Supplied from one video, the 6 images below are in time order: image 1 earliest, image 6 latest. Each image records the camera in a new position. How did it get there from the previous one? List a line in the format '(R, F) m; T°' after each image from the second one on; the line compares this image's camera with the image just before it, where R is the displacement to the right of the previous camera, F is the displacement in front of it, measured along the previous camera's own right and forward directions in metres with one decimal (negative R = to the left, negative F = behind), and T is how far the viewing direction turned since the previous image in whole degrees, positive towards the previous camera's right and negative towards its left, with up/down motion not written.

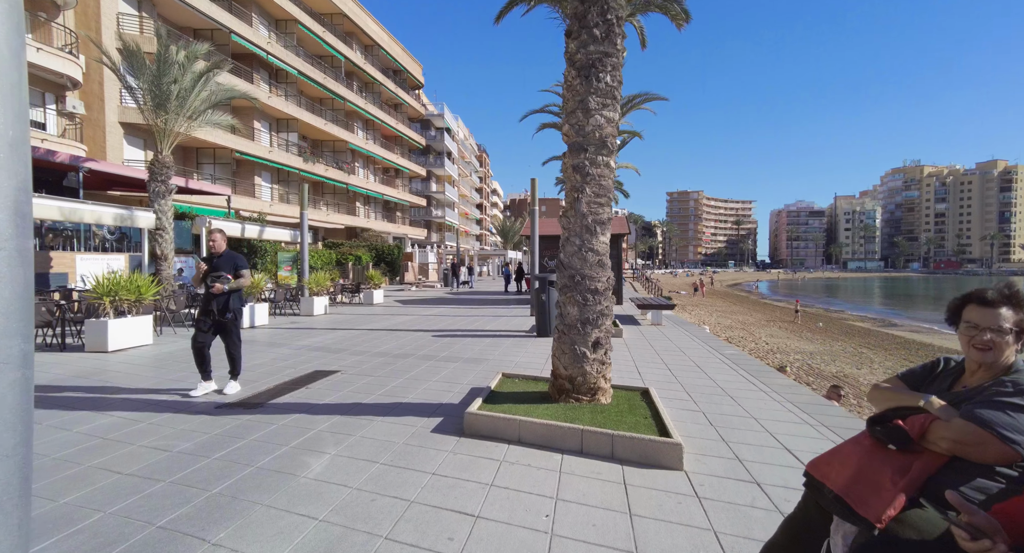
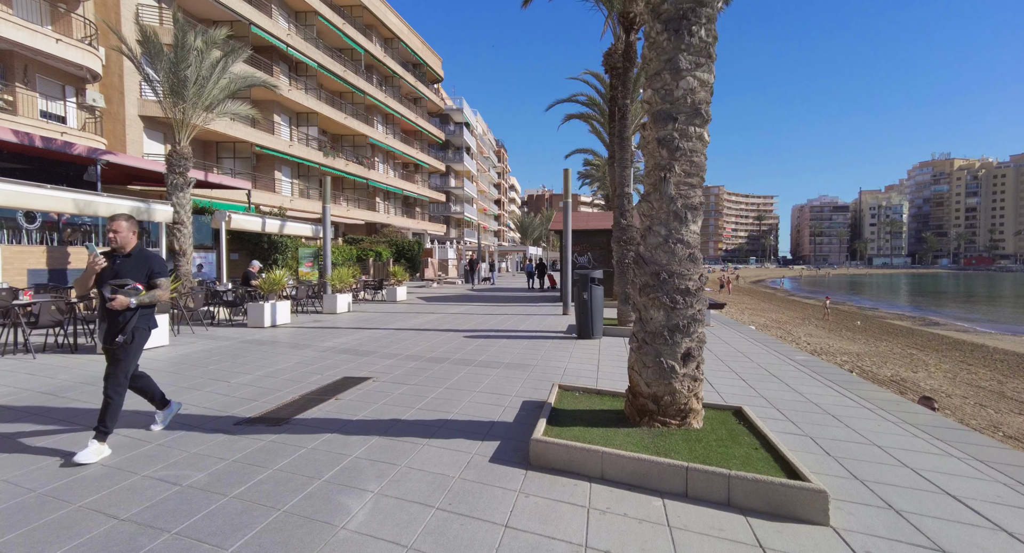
(-0.5, +0.7) m; -2°
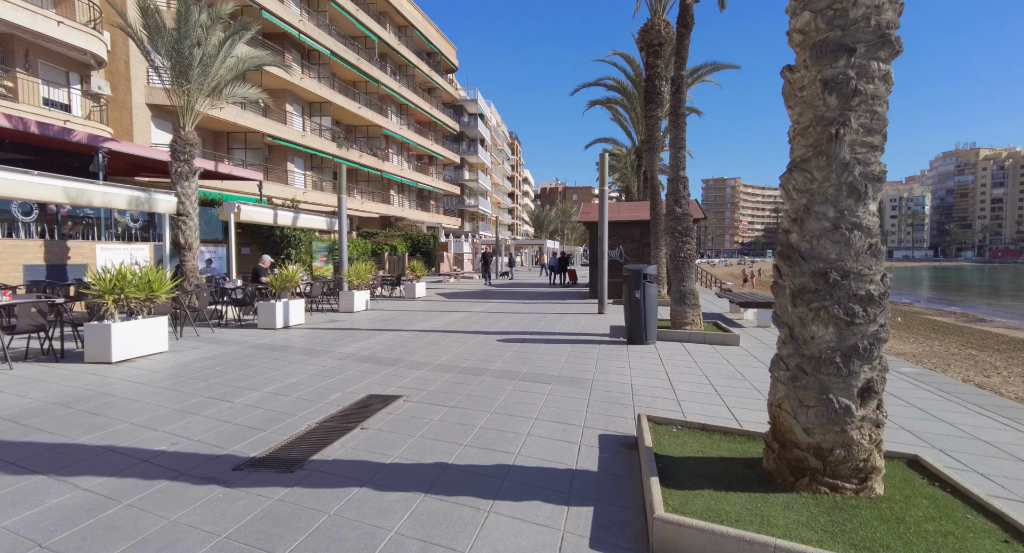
(-0.5, +1.0) m; -1°
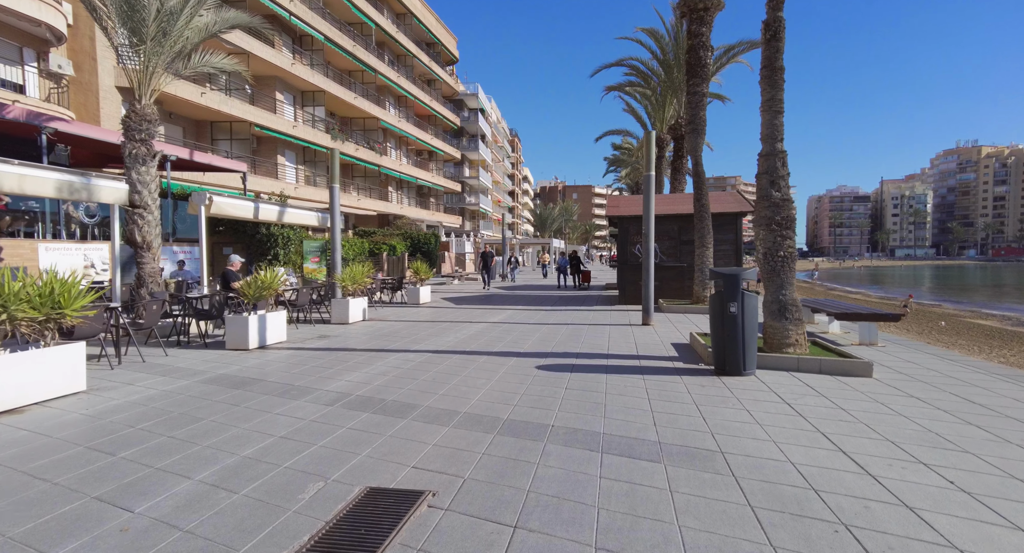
(-0.6, +1.9) m; 0°
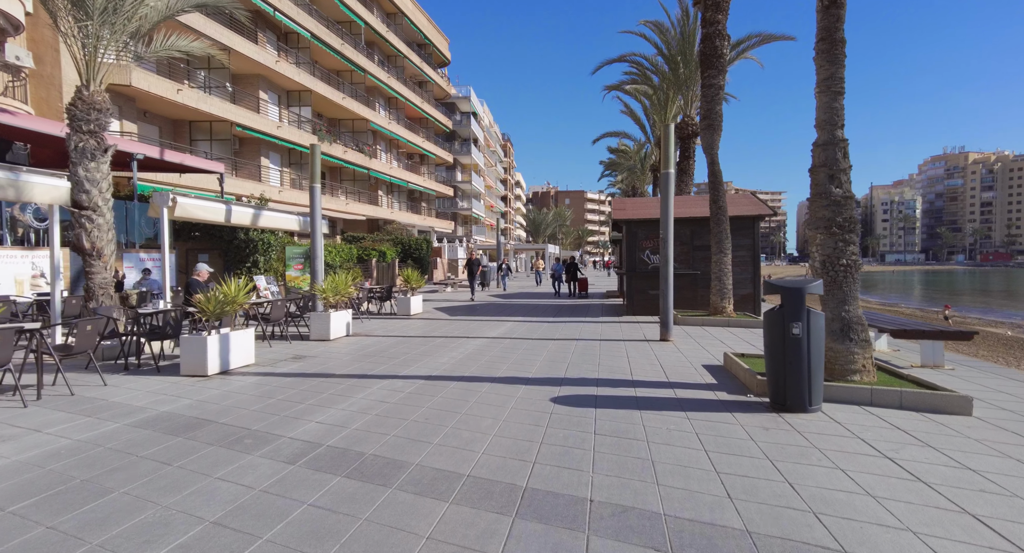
(-0.2, +1.0) m; +1°
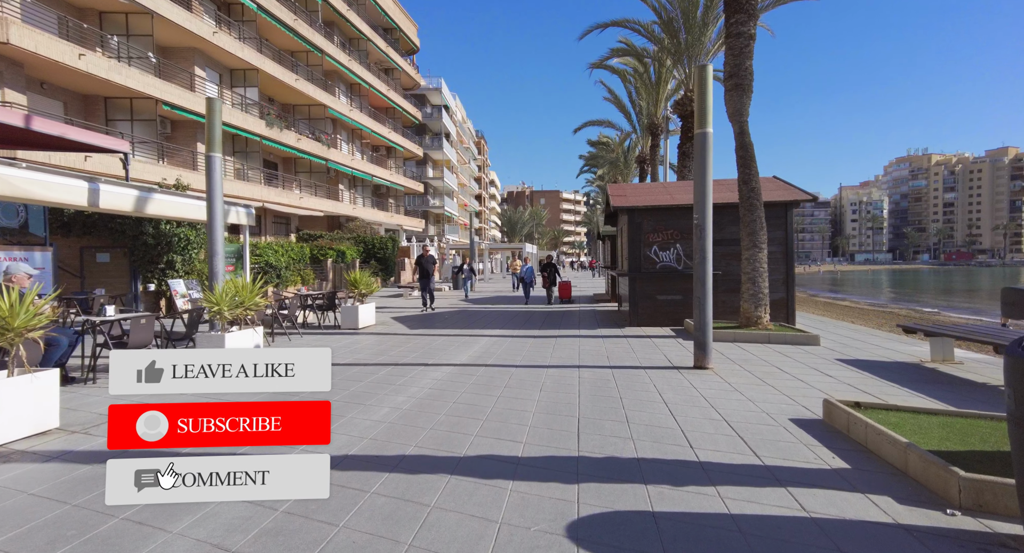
(0.0, +2.6) m; +3°
